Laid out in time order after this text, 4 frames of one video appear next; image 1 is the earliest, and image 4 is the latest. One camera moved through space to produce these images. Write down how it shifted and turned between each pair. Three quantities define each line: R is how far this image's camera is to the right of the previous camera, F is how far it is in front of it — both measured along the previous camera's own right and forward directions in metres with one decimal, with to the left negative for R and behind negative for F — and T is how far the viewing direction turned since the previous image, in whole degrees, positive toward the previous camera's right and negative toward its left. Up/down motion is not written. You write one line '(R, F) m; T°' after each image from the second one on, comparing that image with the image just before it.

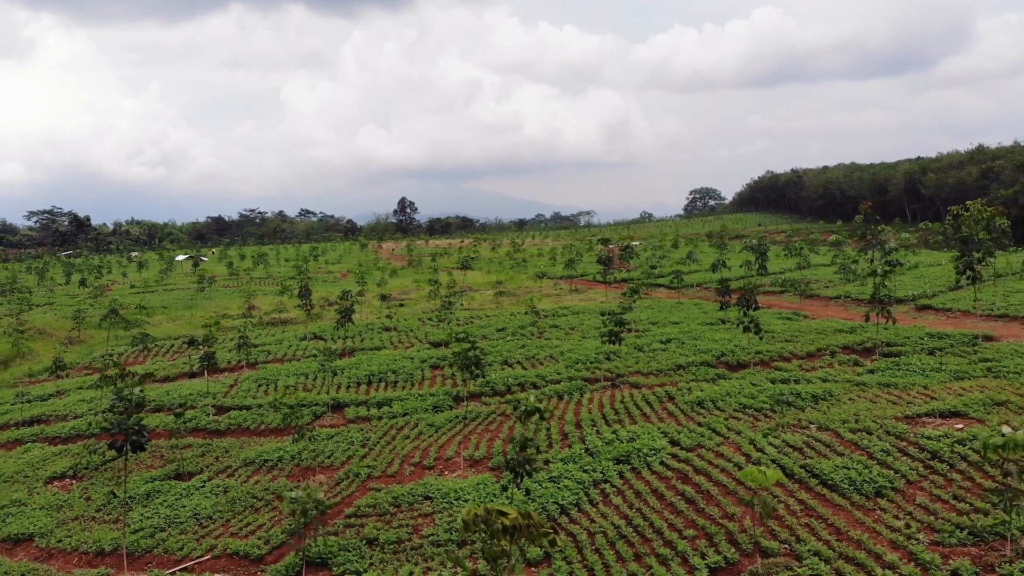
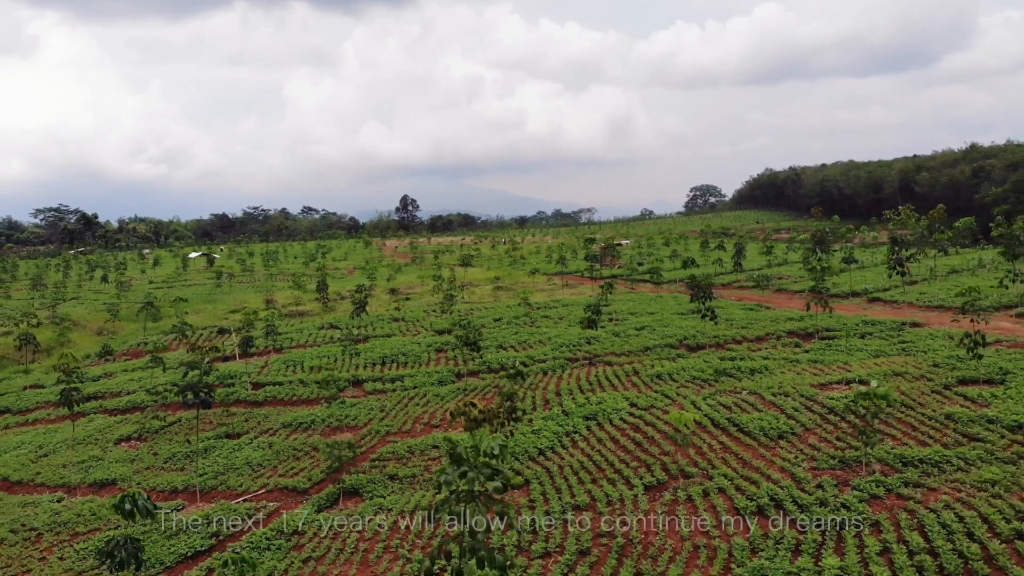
(+0.2, -3.3) m; 0°
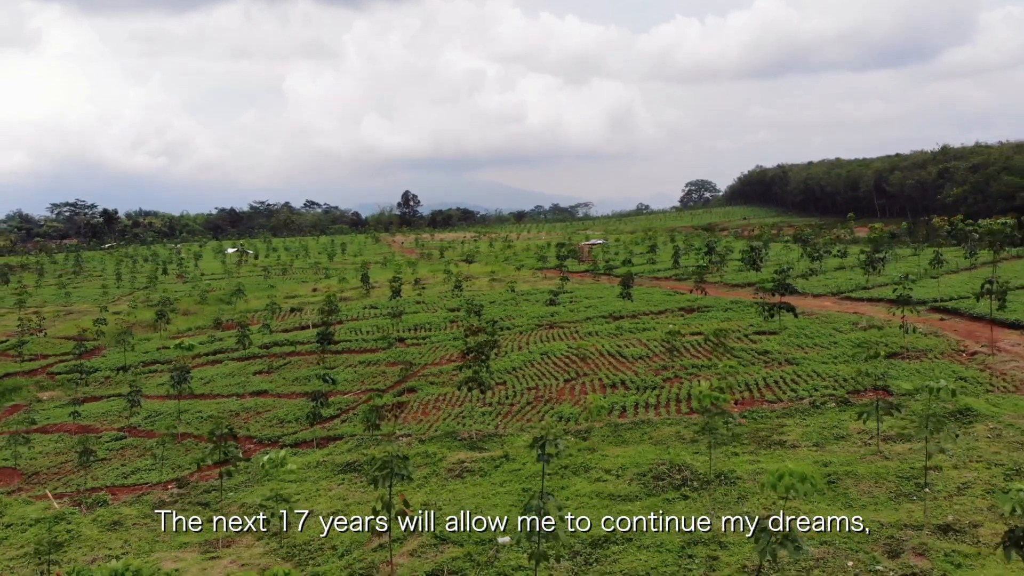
(+0.4, -12.4) m; 0°
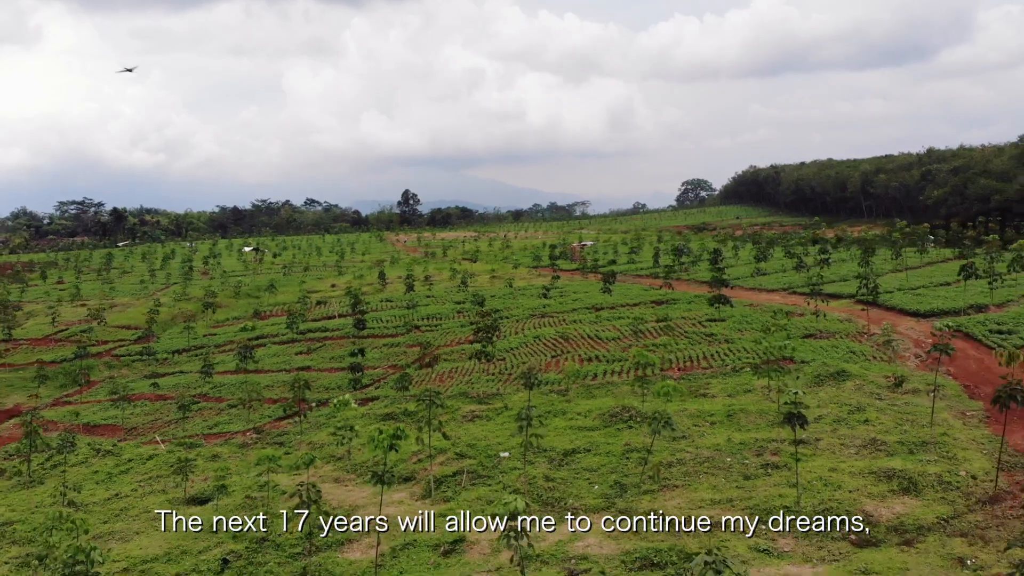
(0.0, -6.7) m; 0°
